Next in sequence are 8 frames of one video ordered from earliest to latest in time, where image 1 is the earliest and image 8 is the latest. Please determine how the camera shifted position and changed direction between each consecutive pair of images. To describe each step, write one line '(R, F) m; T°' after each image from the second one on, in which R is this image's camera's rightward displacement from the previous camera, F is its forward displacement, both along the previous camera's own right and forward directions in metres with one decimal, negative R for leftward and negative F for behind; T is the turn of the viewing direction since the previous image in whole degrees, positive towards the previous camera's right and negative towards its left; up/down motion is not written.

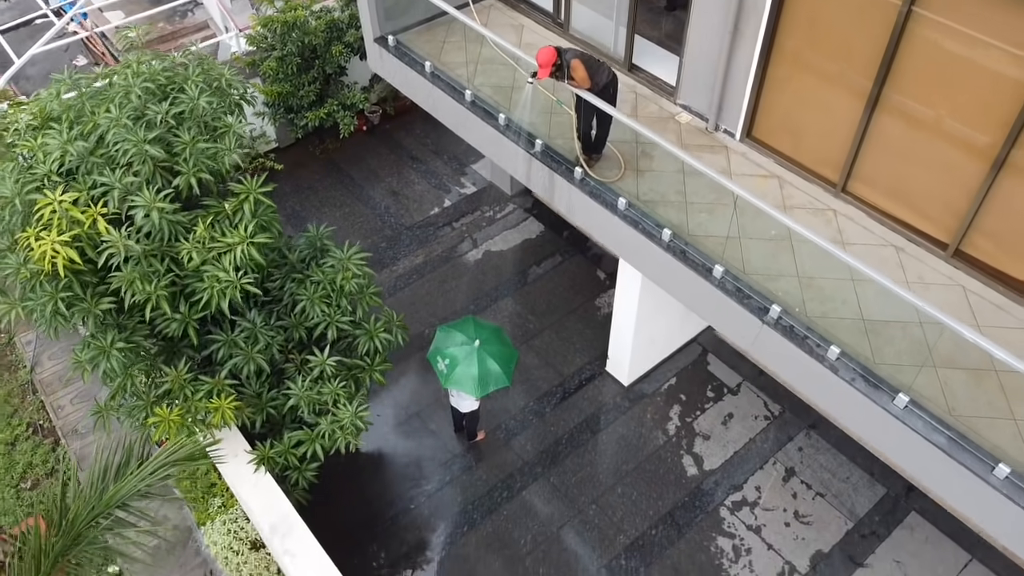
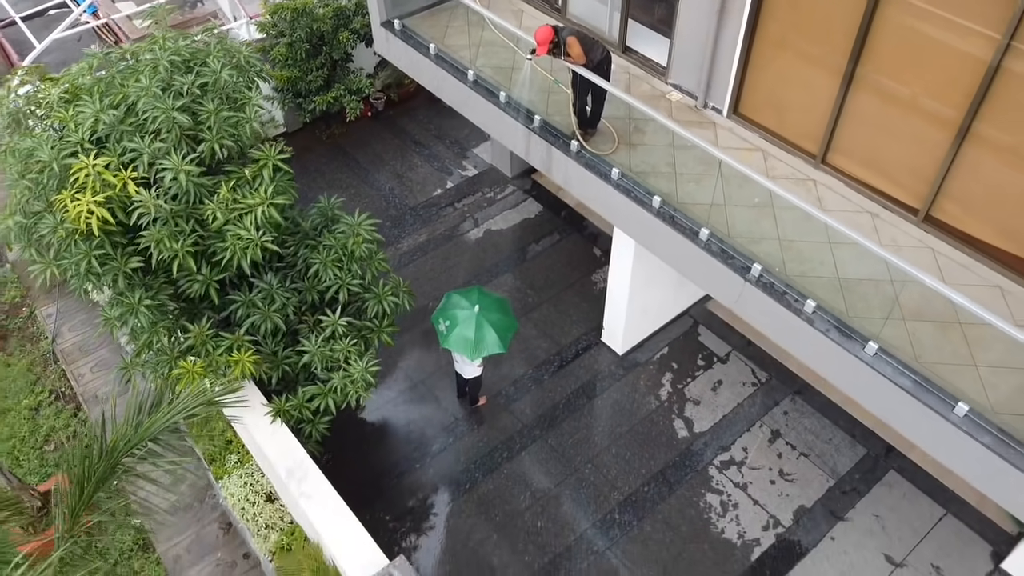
(0.0, -0.4) m; 0°
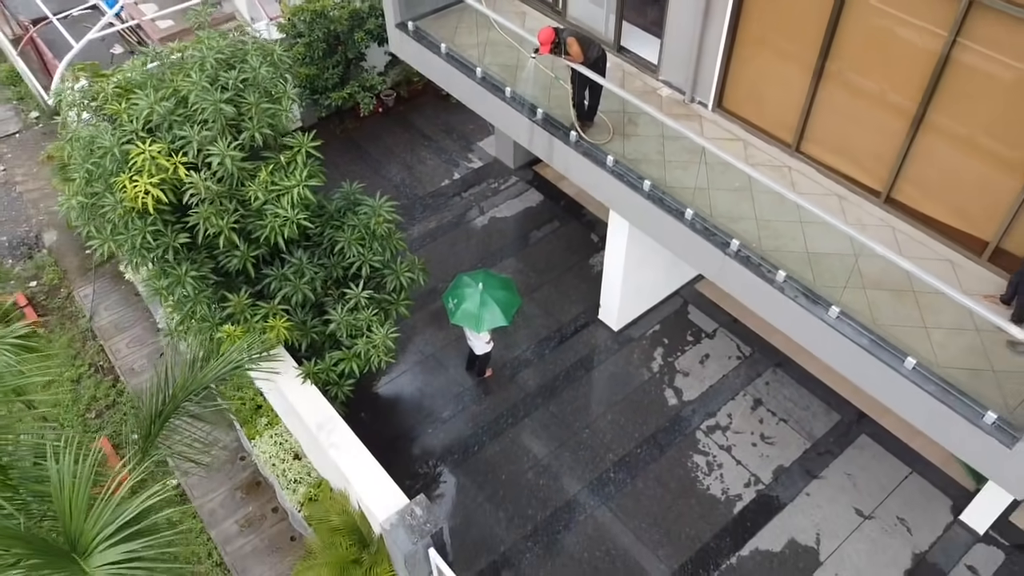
(0.0, -0.7) m; 0°
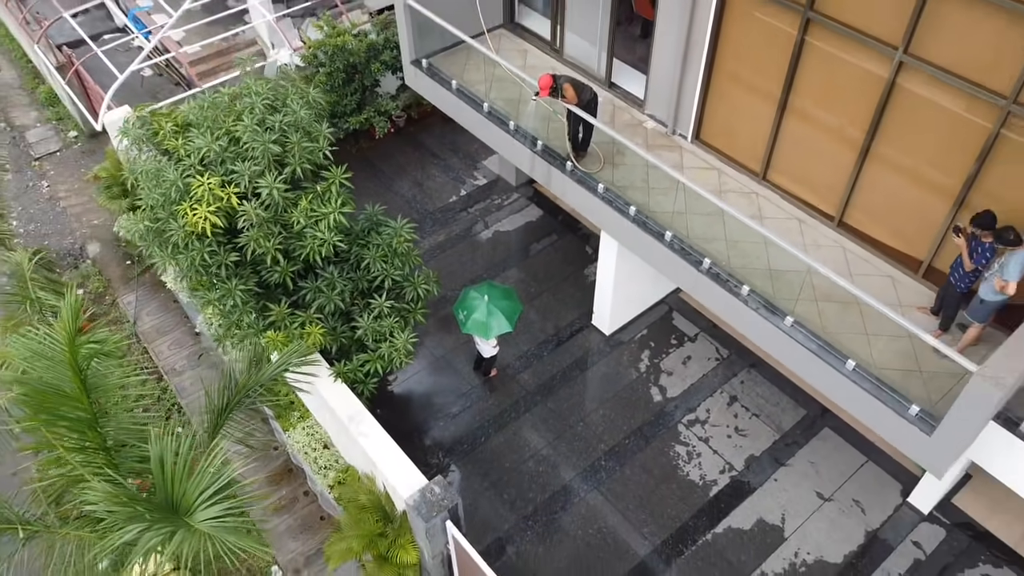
(0.0, -1.1) m; 0°
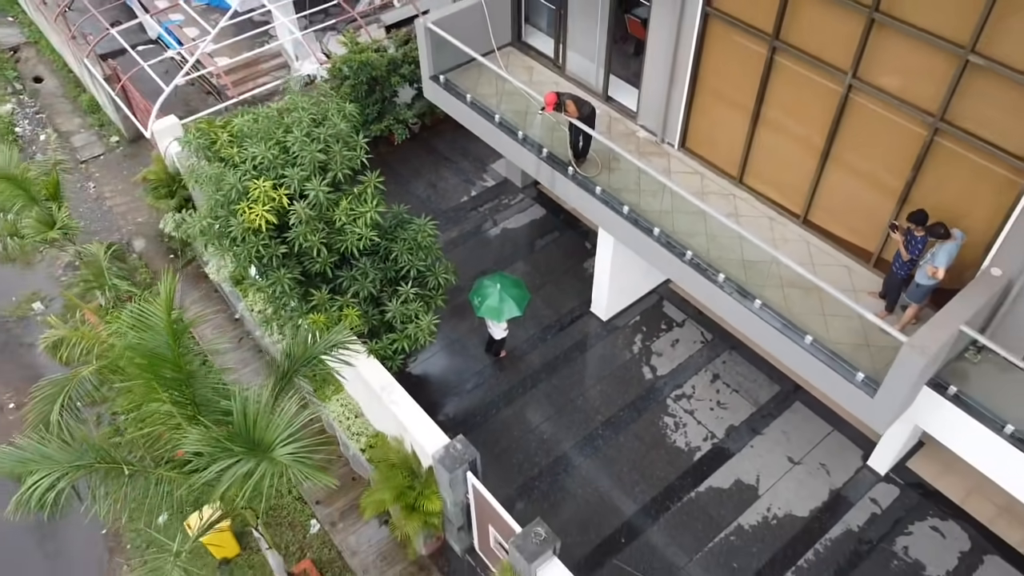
(-0.1, -1.3) m; 0°
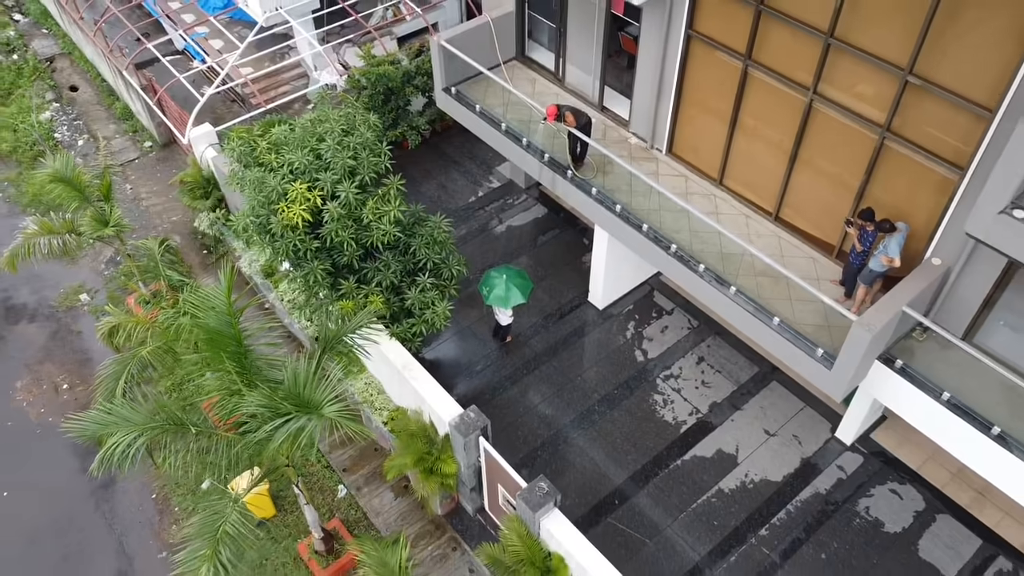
(-0.1, -1.2) m; 0°
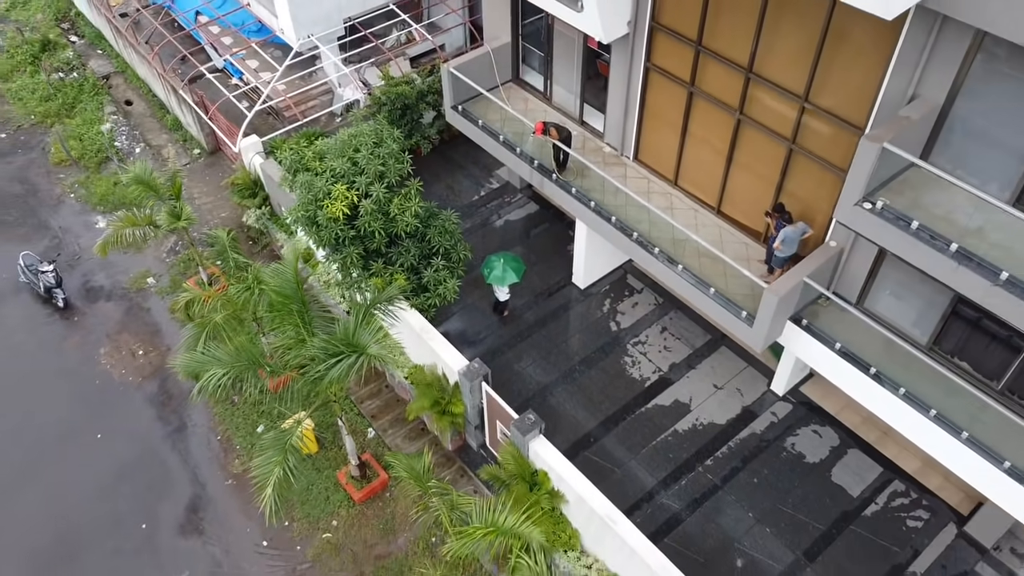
(+0.1, -2.7) m; 0°
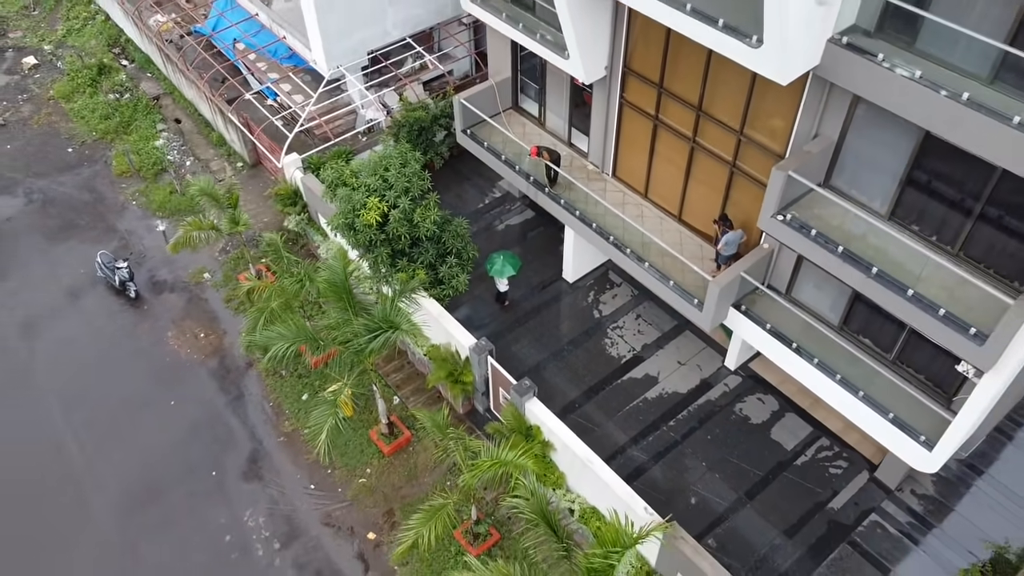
(0.0, -3.0) m; 0°
